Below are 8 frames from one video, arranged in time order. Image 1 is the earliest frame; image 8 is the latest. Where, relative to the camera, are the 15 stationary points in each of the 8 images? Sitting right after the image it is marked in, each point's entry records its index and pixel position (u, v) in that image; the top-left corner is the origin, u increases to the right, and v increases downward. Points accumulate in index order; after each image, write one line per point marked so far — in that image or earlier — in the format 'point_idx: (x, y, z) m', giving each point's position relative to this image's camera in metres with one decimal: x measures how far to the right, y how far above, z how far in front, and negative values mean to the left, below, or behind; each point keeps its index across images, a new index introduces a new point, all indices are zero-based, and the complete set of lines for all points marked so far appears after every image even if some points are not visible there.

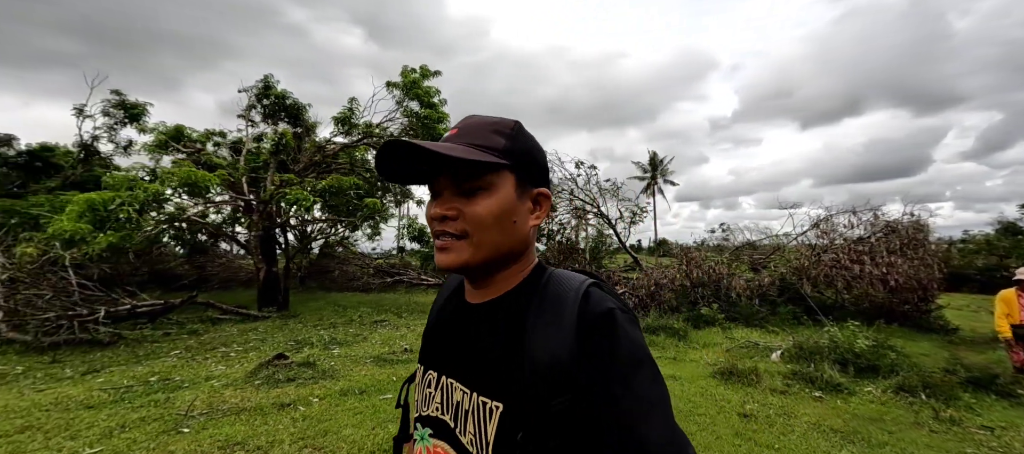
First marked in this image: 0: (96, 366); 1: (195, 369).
0: (-5.3, -1.8, +4.9) m
1: (-4.0, -1.8, +4.9) m
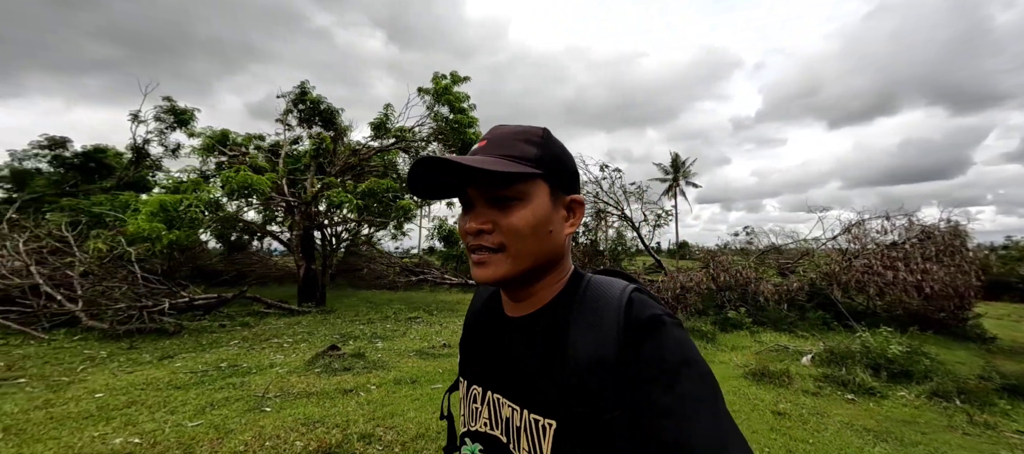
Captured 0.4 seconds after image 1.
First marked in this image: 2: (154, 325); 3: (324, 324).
0: (-4.8, -1.8, +5.4) m
1: (-3.5, -1.8, +5.3) m
2: (-6.1, -1.7, +6.5) m
3: (-3.9, -2.0, +8.1) m
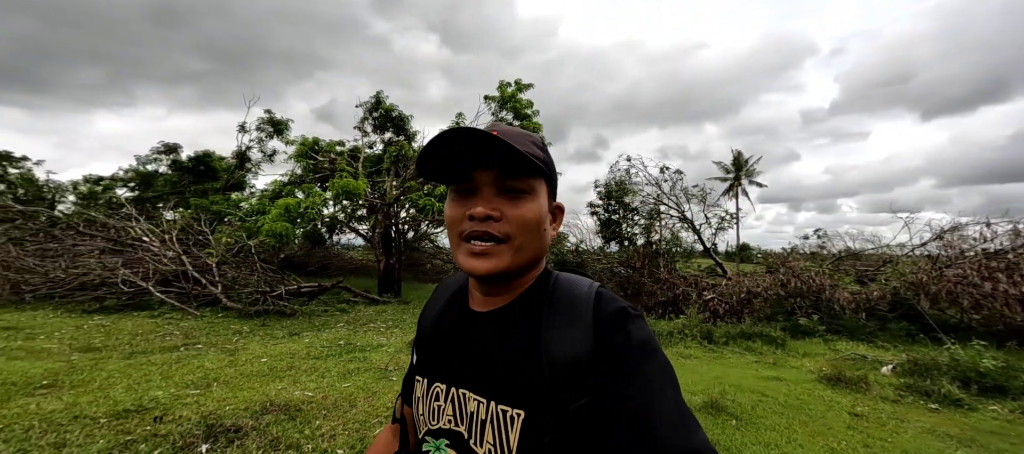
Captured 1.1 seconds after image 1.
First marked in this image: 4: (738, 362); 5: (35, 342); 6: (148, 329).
0: (-3.7, -1.8, +6.5) m
1: (-2.4, -1.8, +6.2) m
2: (-4.8, -1.6, +7.7) m
3: (-2.5, -2.0, +9.0) m
4: (+3.4, -2.0, +5.7) m
5: (-6.5, -1.6, +5.2) m
6: (-6.0, -1.7, +6.3) m
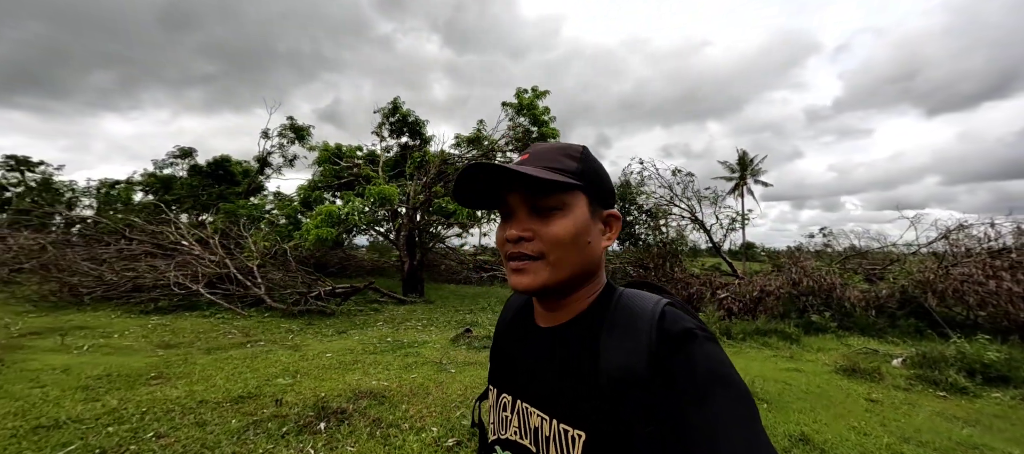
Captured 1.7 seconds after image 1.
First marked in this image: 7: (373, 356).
0: (-3.1, -1.9, +7.0) m
1: (-1.8, -1.9, +6.7) m
2: (-4.2, -1.7, +8.2) m
3: (-1.9, -2.1, +9.5) m
4: (+3.9, -2.1, +6.1) m
5: (-5.9, -1.7, +5.7) m
6: (-5.4, -1.8, +6.8) m
7: (-1.9, -1.8, +5.2) m
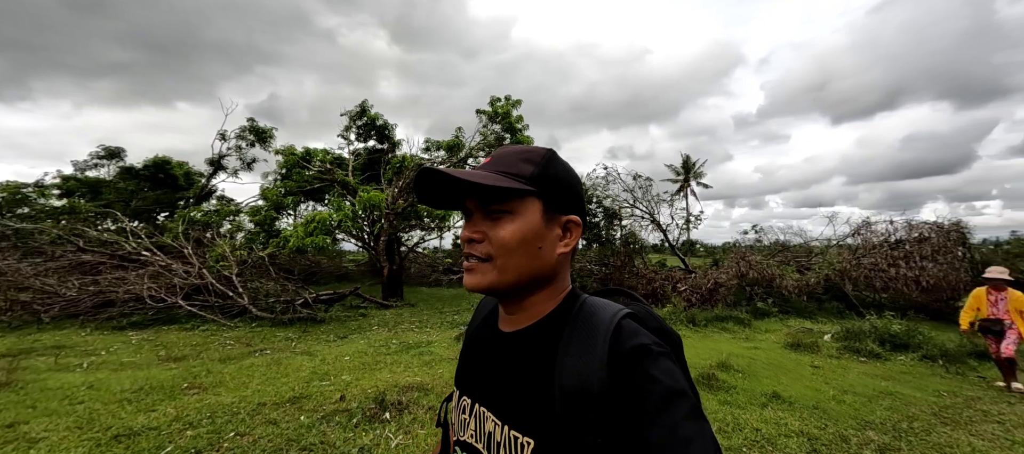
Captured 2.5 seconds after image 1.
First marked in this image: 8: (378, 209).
0: (-3.2, -2.0, +7.1) m
1: (-1.9, -2.0, +7.0) m
2: (-4.4, -1.9, +8.2) m
3: (-2.3, -2.2, +9.8) m
4: (+3.9, -2.1, +7.1) m
5: (-5.8, -1.9, +5.5) m
6: (-5.4, -2.0, +6.6) m
7: (-1.8, -1.9, +5.5) m
8: (-3.9, +0.5, +10.9) m
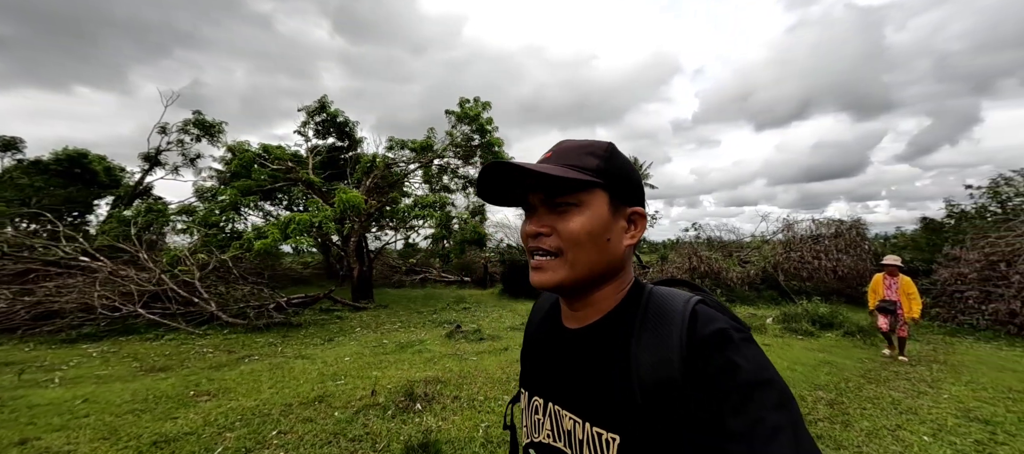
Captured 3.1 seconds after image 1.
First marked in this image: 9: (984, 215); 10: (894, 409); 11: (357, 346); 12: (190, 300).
0: (-3.4, -2.0, +7.0) m
1: (-2.1, -2.0, +7.1) m
2: (-4.8, -1.9, +8.0) m
3: (-2.9, -2.3, +9.8) m
4: (+3.6, -2.1, +8.0) m
5: (-5.9, -1.9, +5.1) m
6: (-5.6, -2.0, +6.3) m
7: (-1.8, -1.9, +5.6) m
8: (-4.6, +0.5, +10.7) m
9: (+12.1, +0.3, +9.7) m
10: (+3.7, -1.8, +3.7) m
11: (-2.6, -2.0, +6.2) m
12: (-6.7, -1.5, +7.9) m
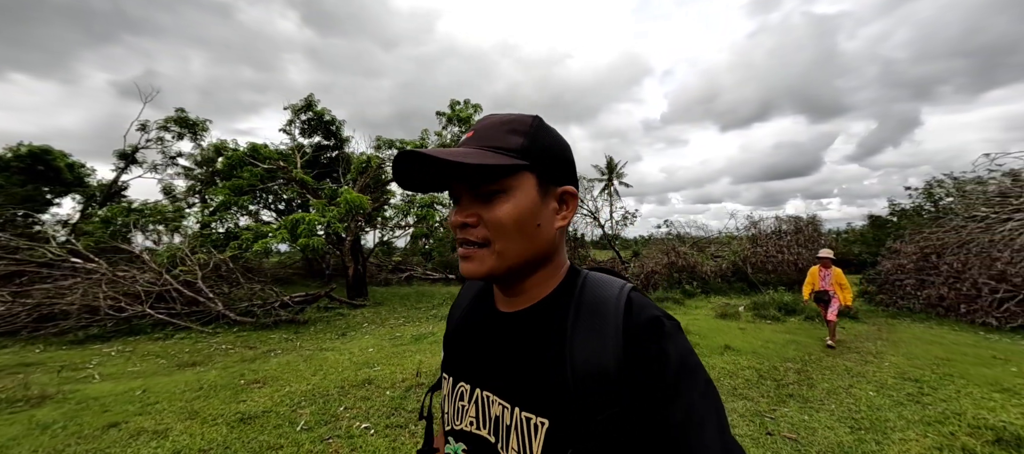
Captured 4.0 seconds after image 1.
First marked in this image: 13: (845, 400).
0: (-3.4, -2.0, +7.4) m
1: (-2.0, -2.0, +7.5) m
2: (-4.8, -1.9, +8.2) m
3: (-3.0, -2.2, +10.1) m
4: (+3.6, -2.0, +8.8) m
5: (-5.7, -2.0, +5.3) m
6: (-5.5, -2.0, +6.5) m
7: (-1.7, -1.9, +6.1) m
8: (-4.8, +0.5, +11.0) m
9: (+11.9, +0.4, +11.1) m
10: (+4.0, -1.8, +4.6) m
11: (-2.4, -2.0, +6.6) m
12: (-6.7, -1.5, +8.0) m
13: (+3.3, -1.7, +3.8) m
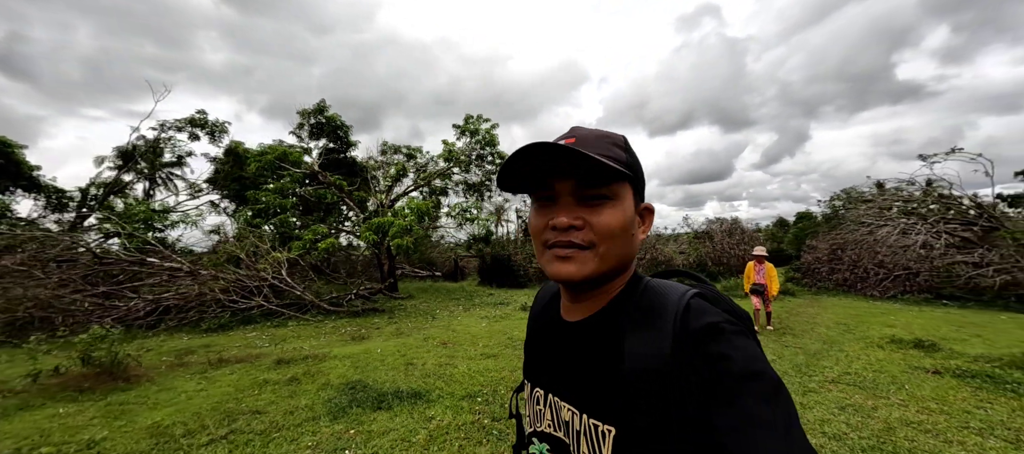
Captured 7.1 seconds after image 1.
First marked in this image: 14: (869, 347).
0: (-2.0, -2.1, +9.0) m
1: (-0.7, -2.1, +9.4) m
2: (-3.6, -2.0, +9.6) m
3: (-2.1, -2.3, +11.8) m
4: (+4.6, -2.1, +11.5) m
5: (-3.9, -2.0, +6.6) m
6: (-4.0, -2.1, +7.8) m
7: (-0.1, -2.0, +8.0) m
8: (-4.0, +0.5, +12.3) m
9: (+12.5, +0.3, +15.1) m
10: (+5.7, -1.9, +7.4) m
11: (-1.0, -2.0, +8.4) m
12: (-5.4, -1.6, +9.1) m
13: (+5.1, -1.8, +6.5) m
14: (+5.1, -1.7, +5.4) m
